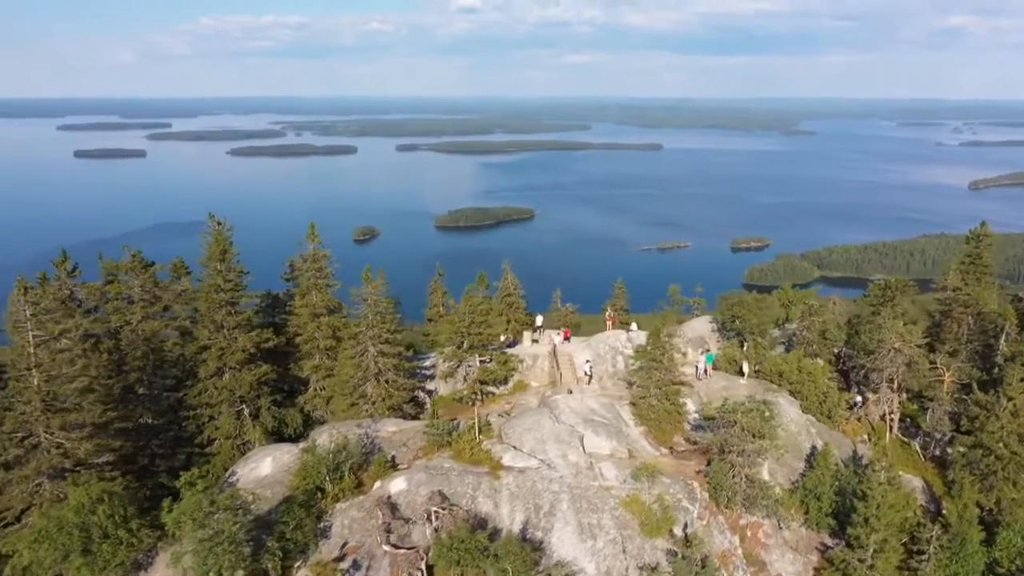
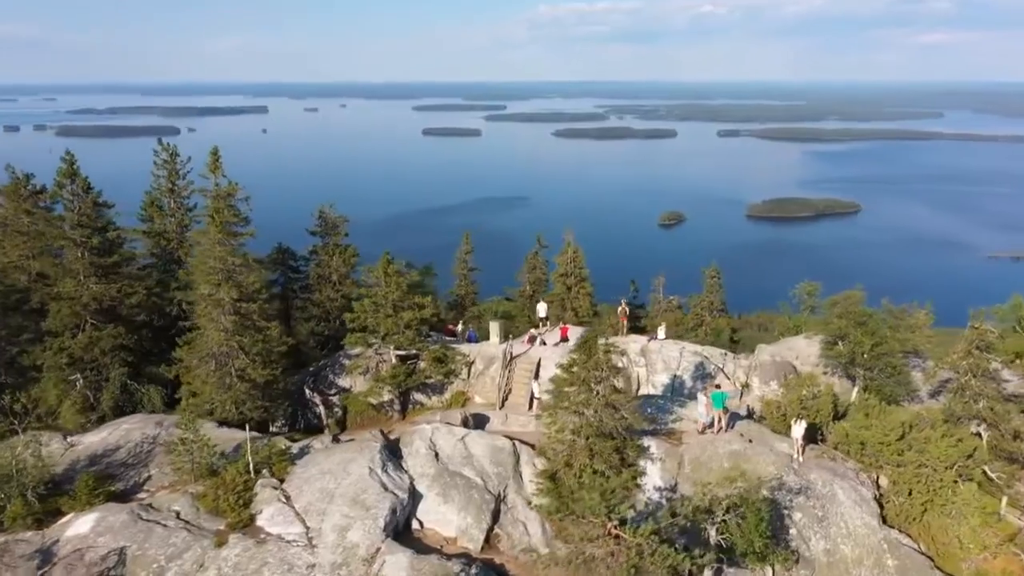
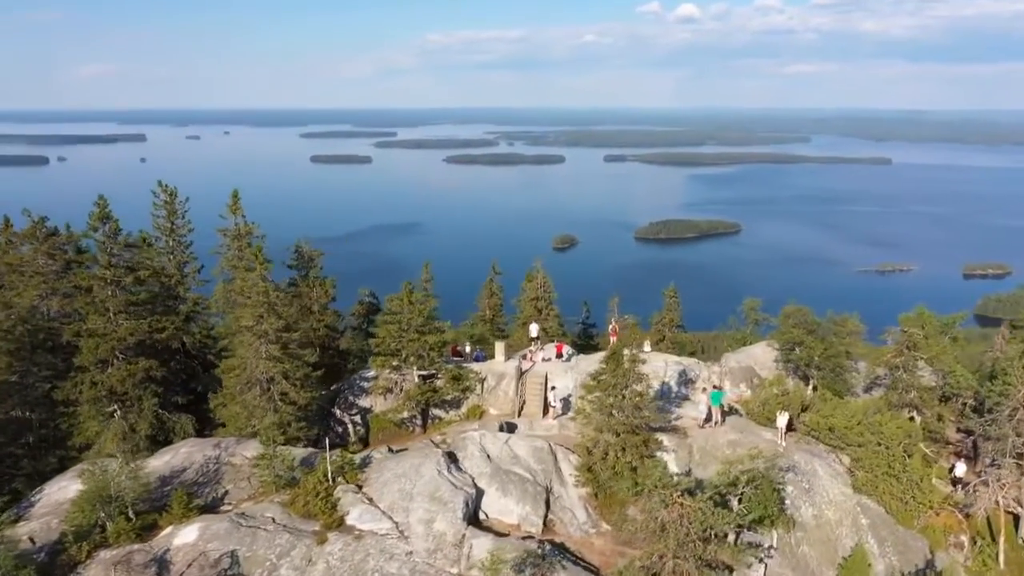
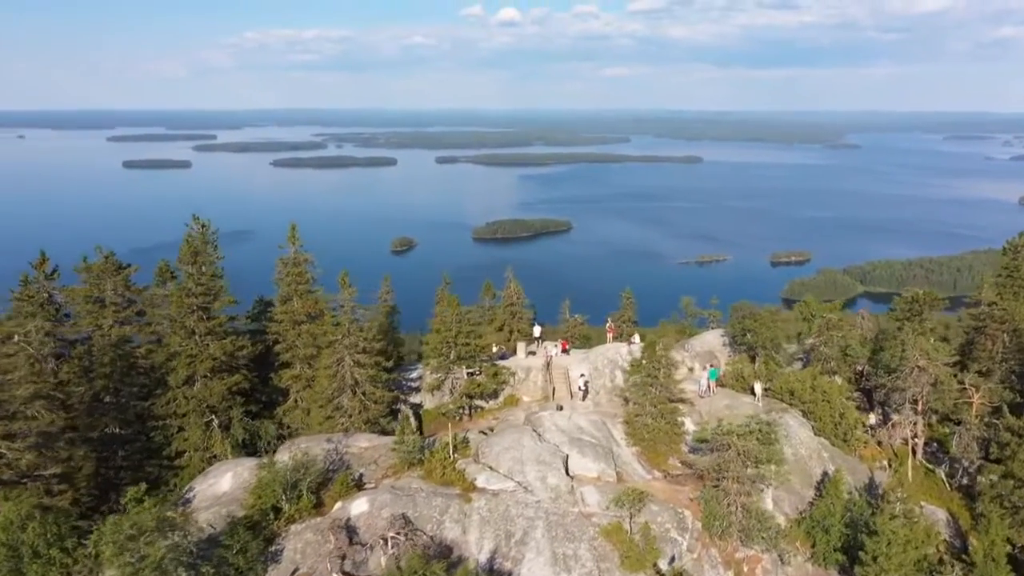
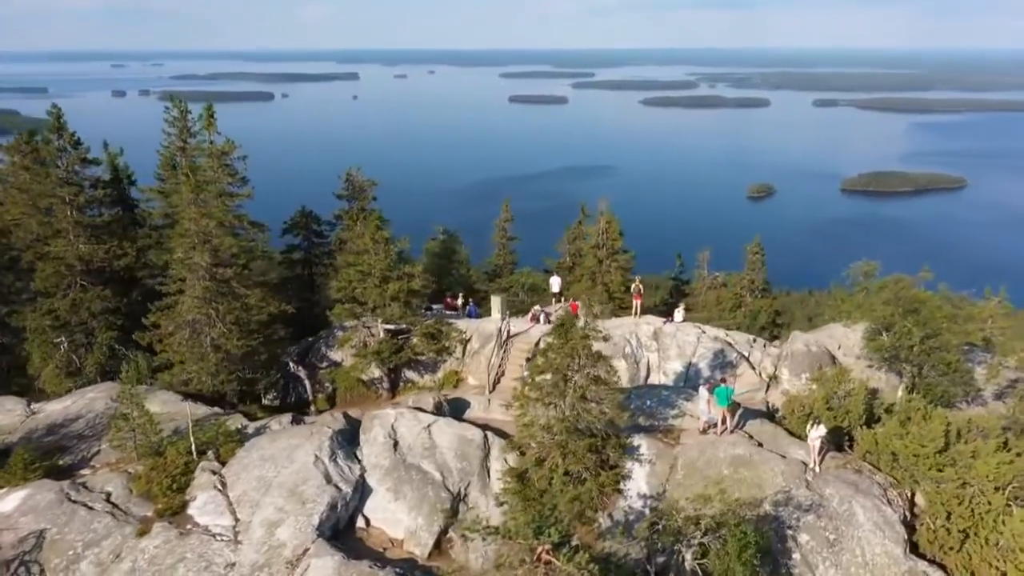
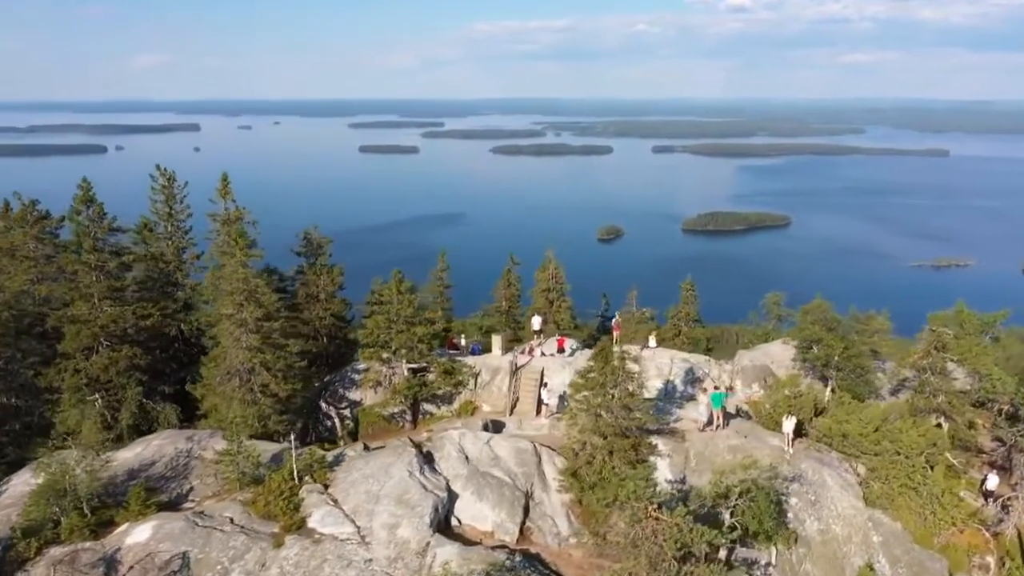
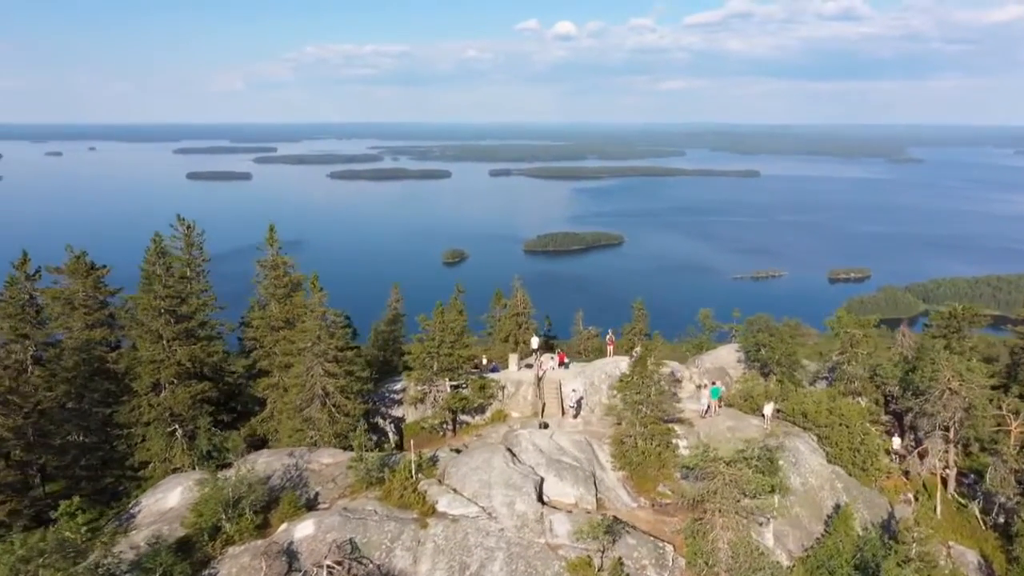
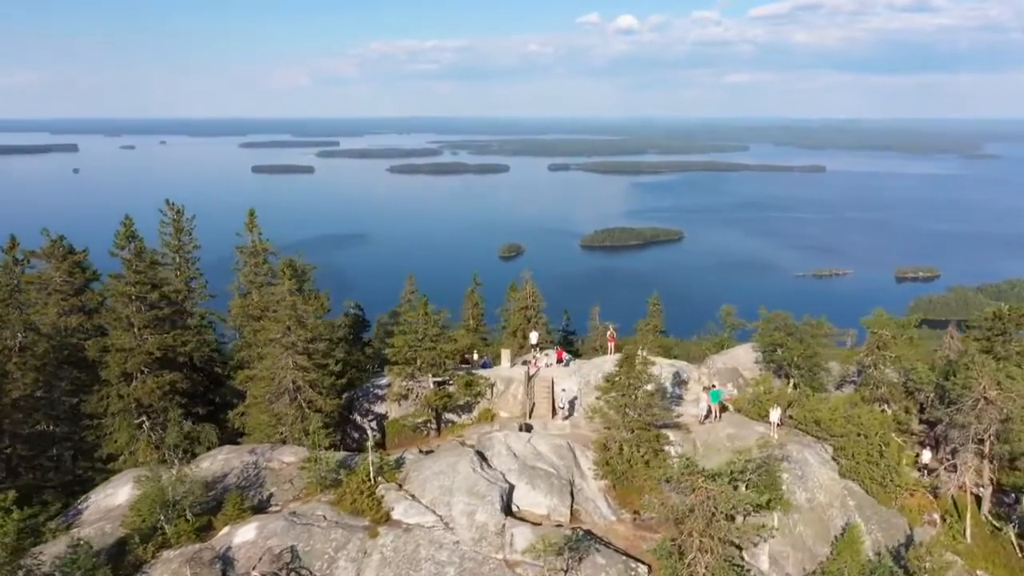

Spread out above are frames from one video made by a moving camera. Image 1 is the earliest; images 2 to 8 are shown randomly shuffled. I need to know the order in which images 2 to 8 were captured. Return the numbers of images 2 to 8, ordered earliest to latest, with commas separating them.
4, 7, 8, 3, 6, 2, 5
